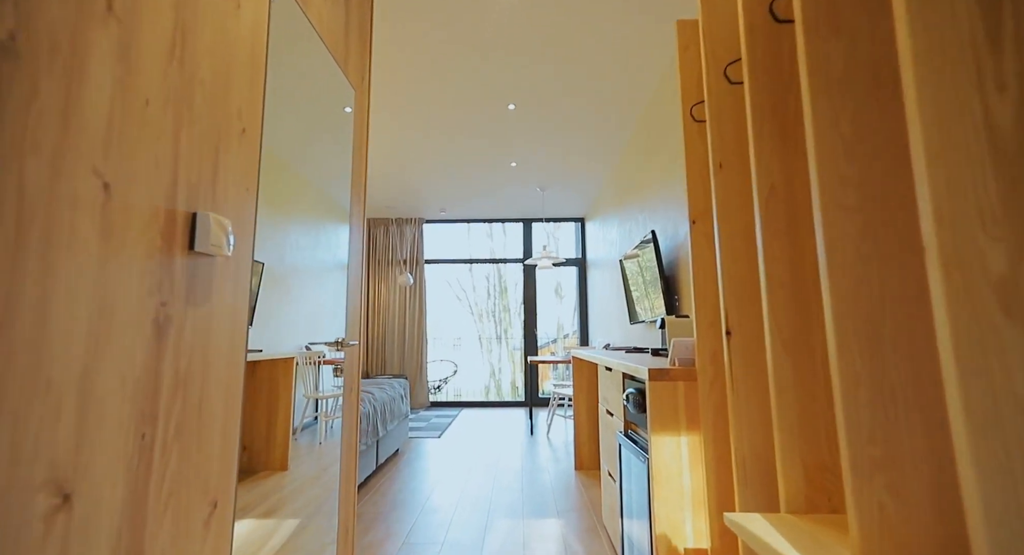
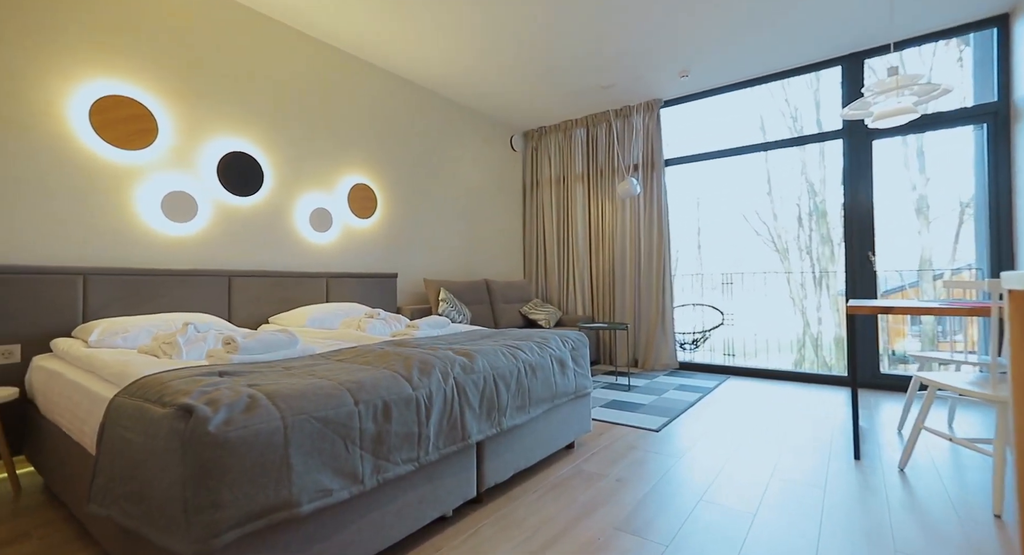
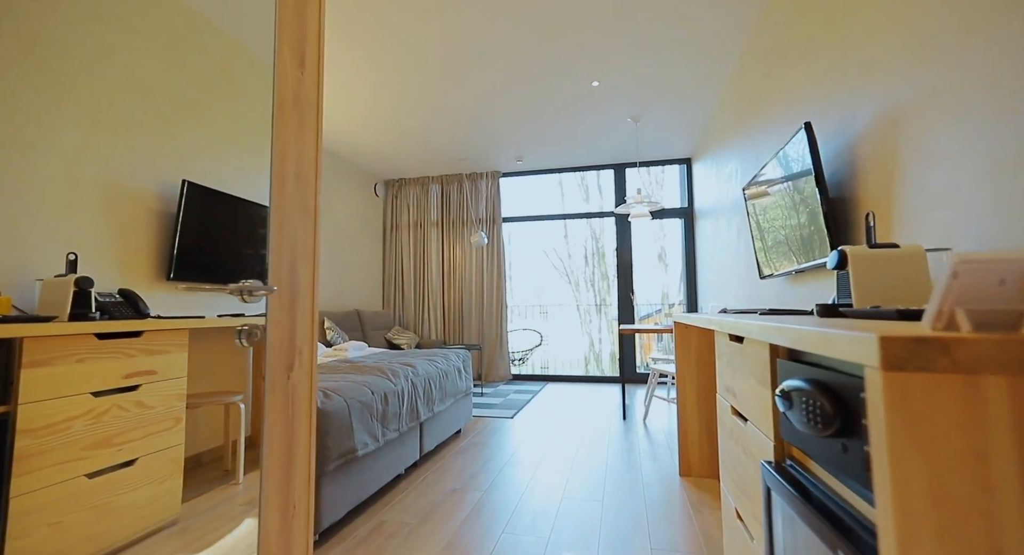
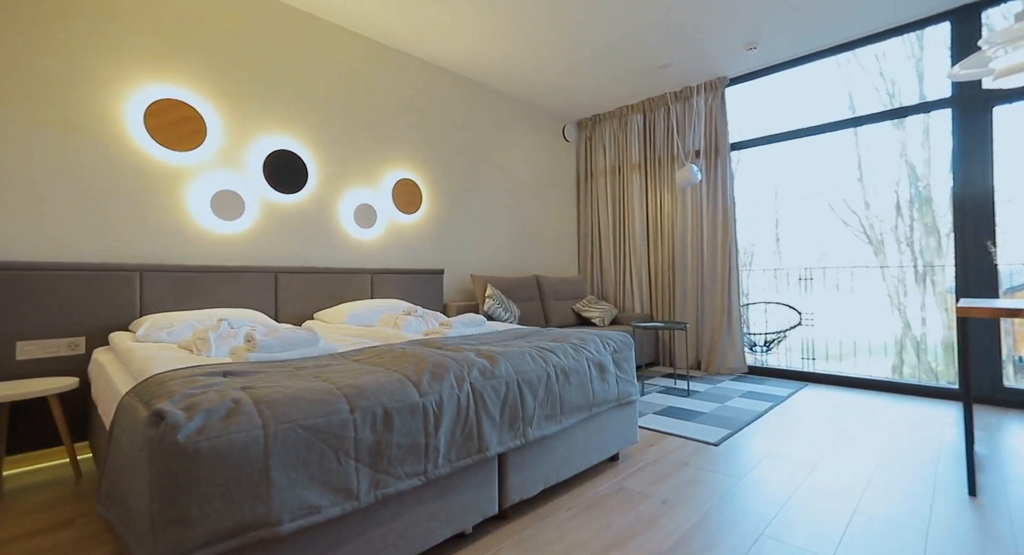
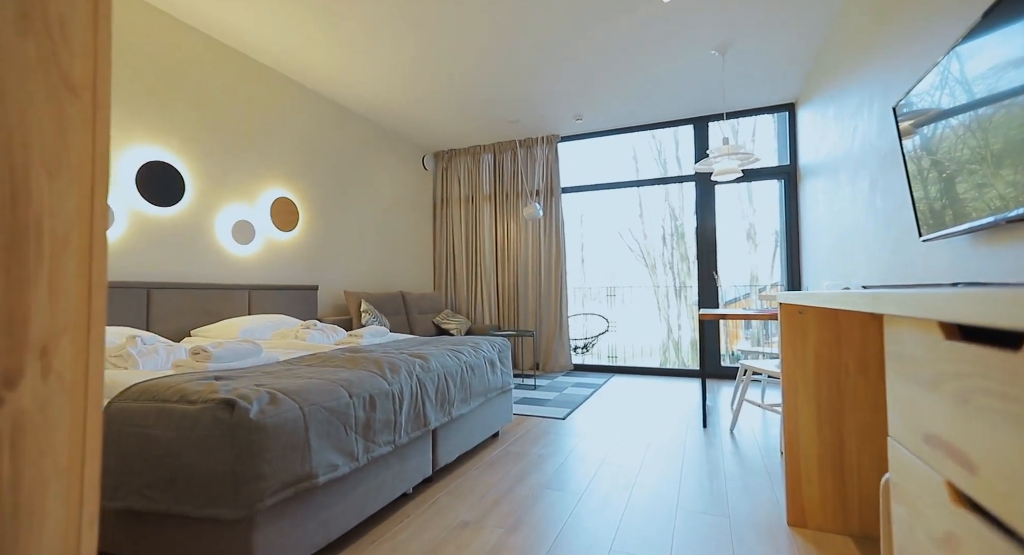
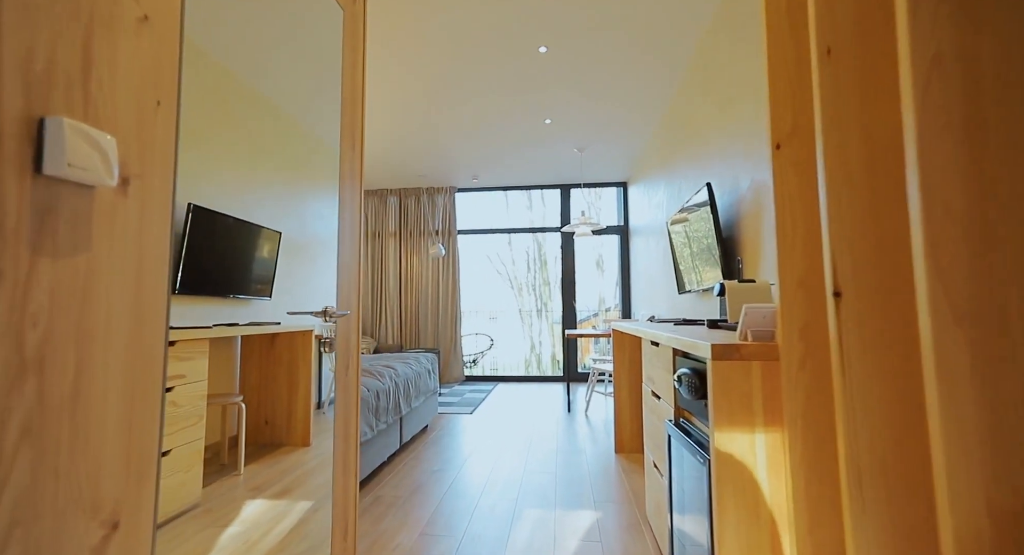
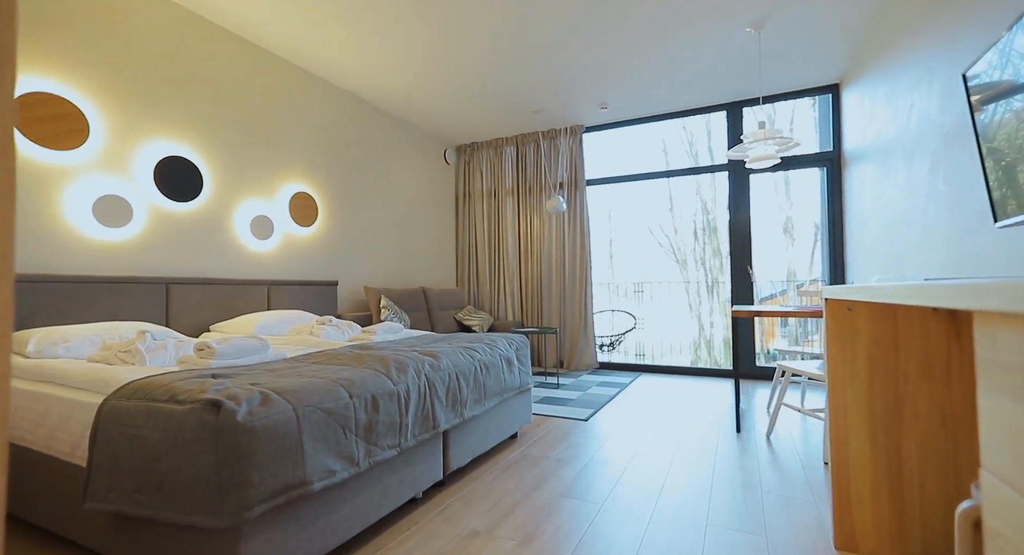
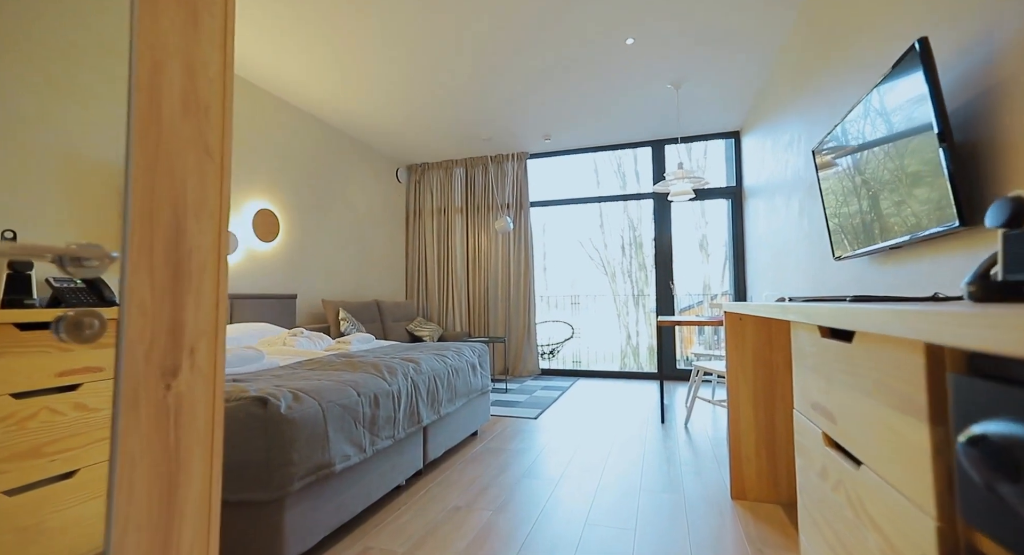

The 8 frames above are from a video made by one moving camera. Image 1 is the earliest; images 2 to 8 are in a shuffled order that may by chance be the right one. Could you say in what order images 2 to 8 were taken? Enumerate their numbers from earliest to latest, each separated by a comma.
6, 3, 8, 5, 7, 2, 4
